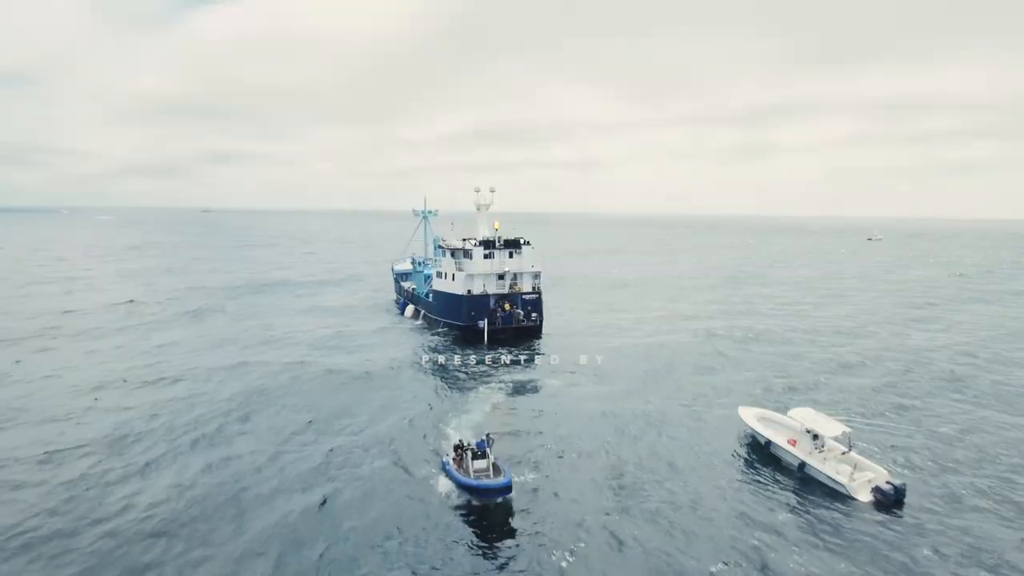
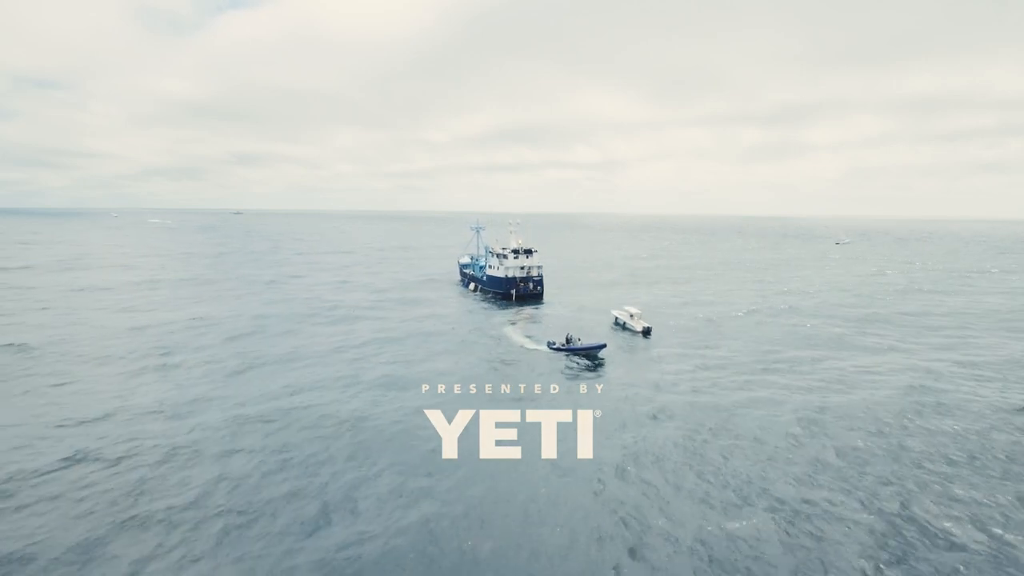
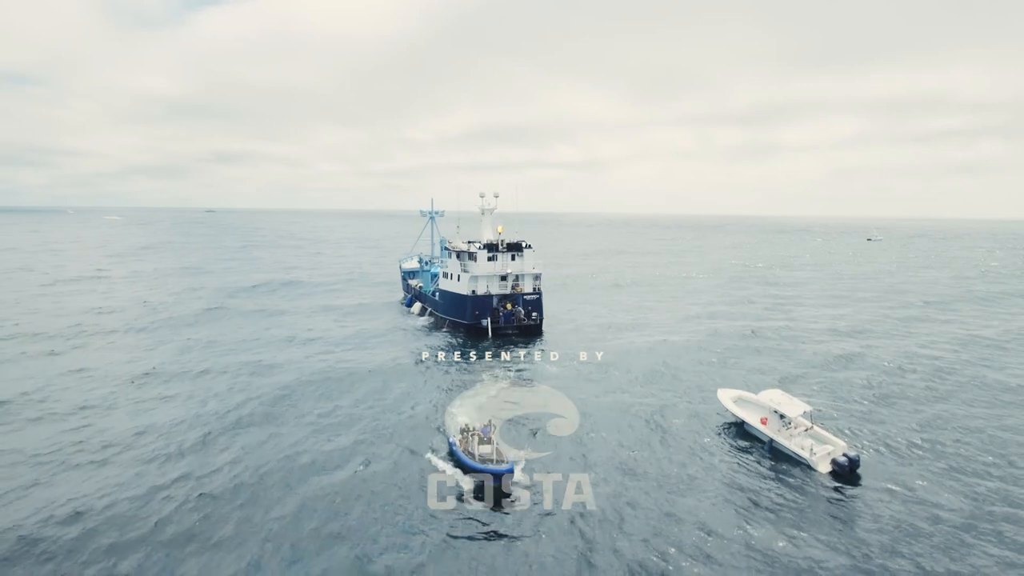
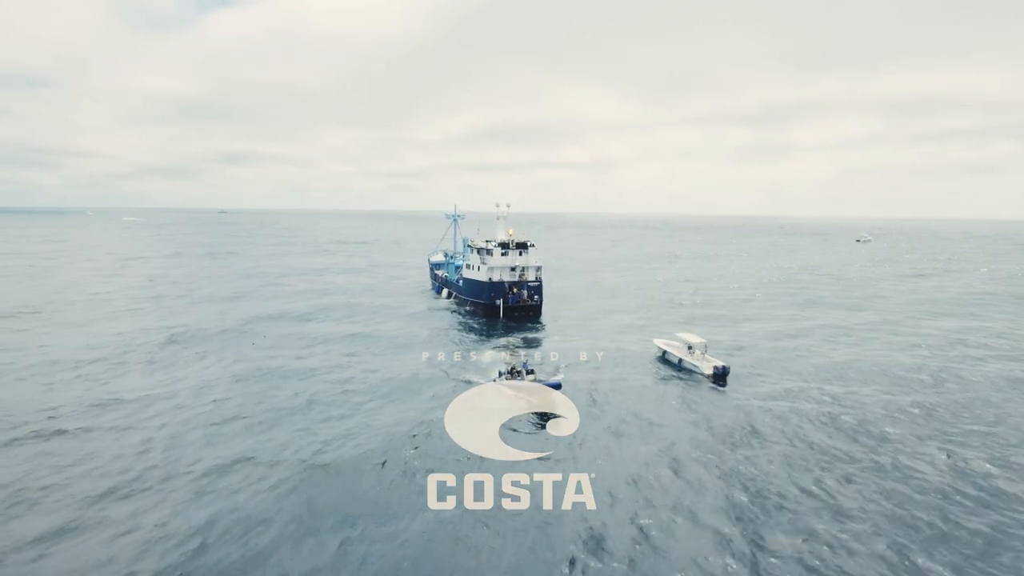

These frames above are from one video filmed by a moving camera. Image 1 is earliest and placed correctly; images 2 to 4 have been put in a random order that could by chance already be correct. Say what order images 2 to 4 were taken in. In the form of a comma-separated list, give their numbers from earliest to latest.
3, 4, 2
